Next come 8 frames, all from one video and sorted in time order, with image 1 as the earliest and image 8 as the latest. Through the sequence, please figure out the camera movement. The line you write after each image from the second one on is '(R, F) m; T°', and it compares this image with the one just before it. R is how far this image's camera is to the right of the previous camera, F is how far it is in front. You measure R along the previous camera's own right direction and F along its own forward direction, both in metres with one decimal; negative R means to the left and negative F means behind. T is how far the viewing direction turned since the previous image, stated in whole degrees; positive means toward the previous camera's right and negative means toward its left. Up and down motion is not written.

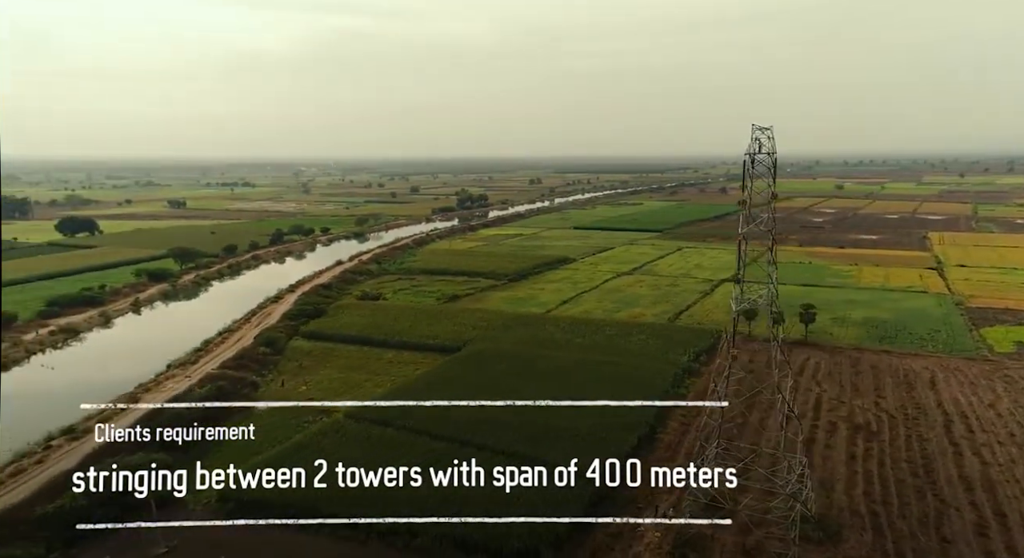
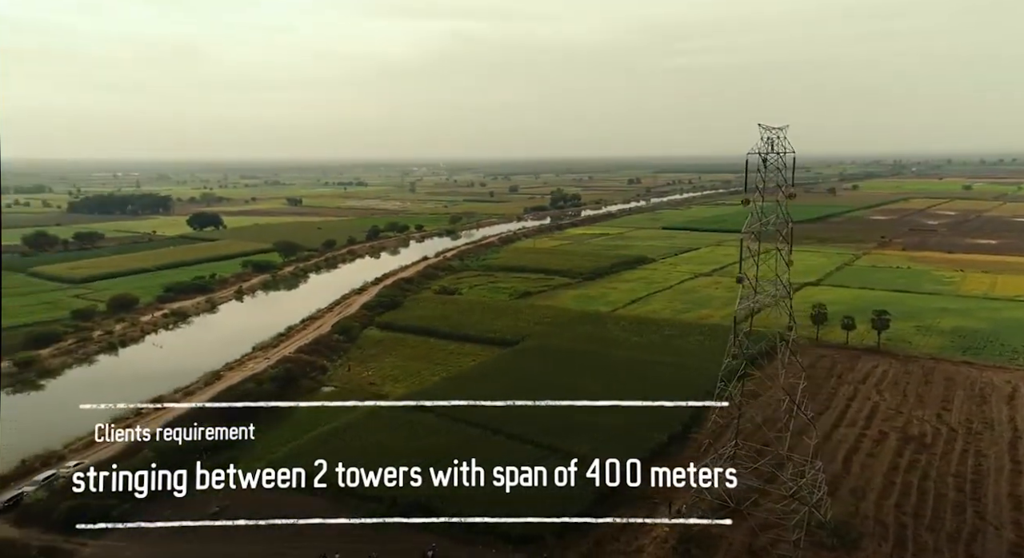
(+2.5, -0.6) m; -9°
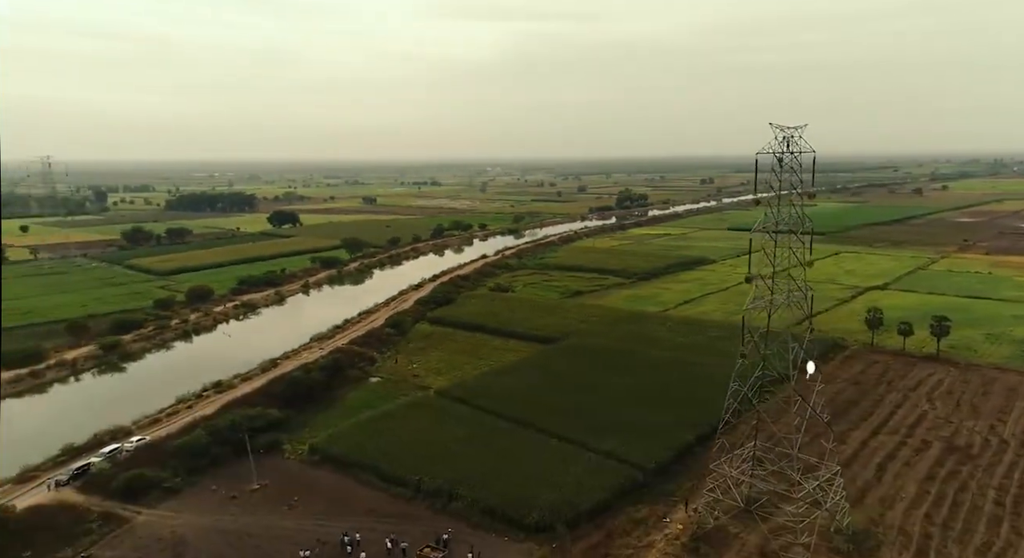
(+1.5, -0.4) m; -6°
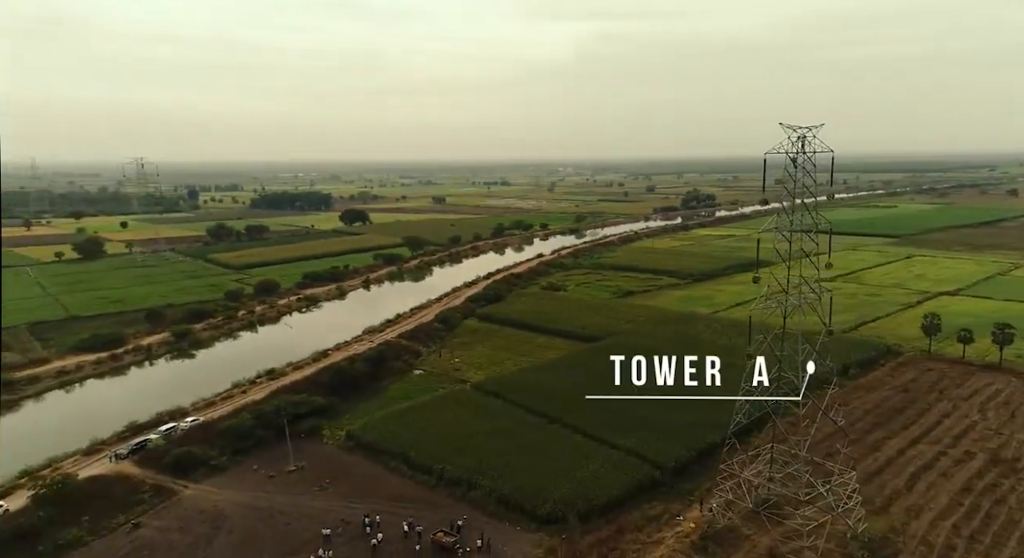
(+1.5, -0.4) m; -6°
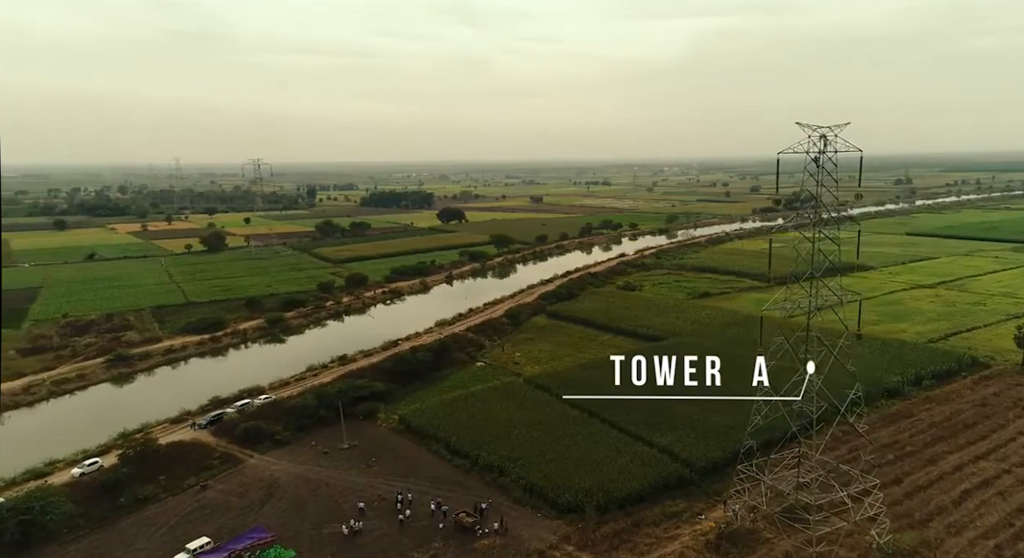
(+2.2, -0.5) m; -9°
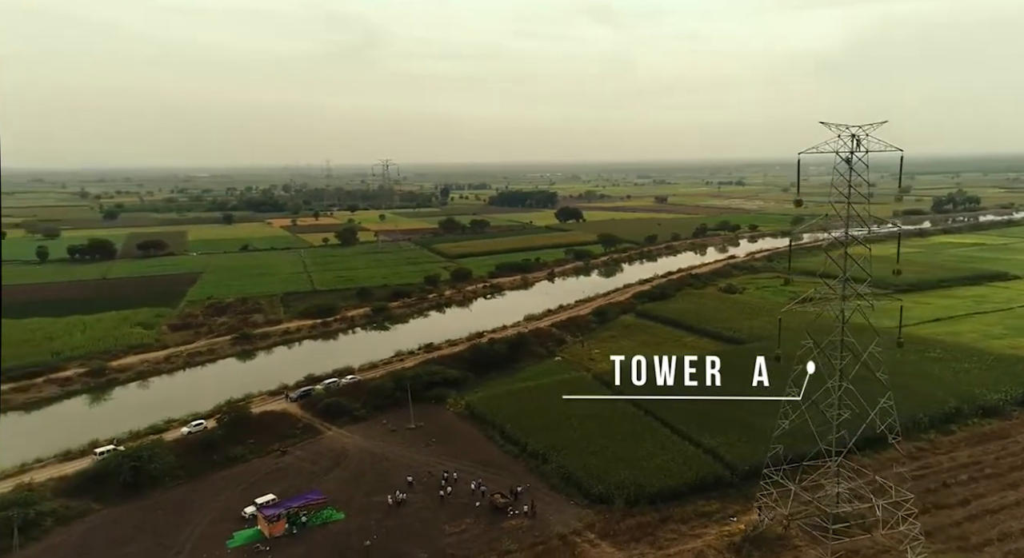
(+2.6, -0.5) m; -11°
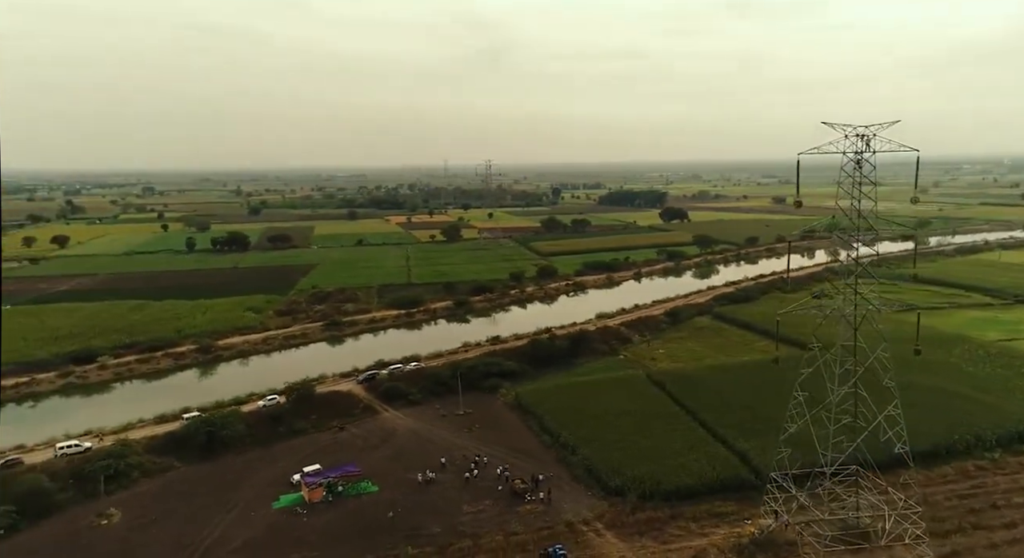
(+2.7, -0.5) m; -10°
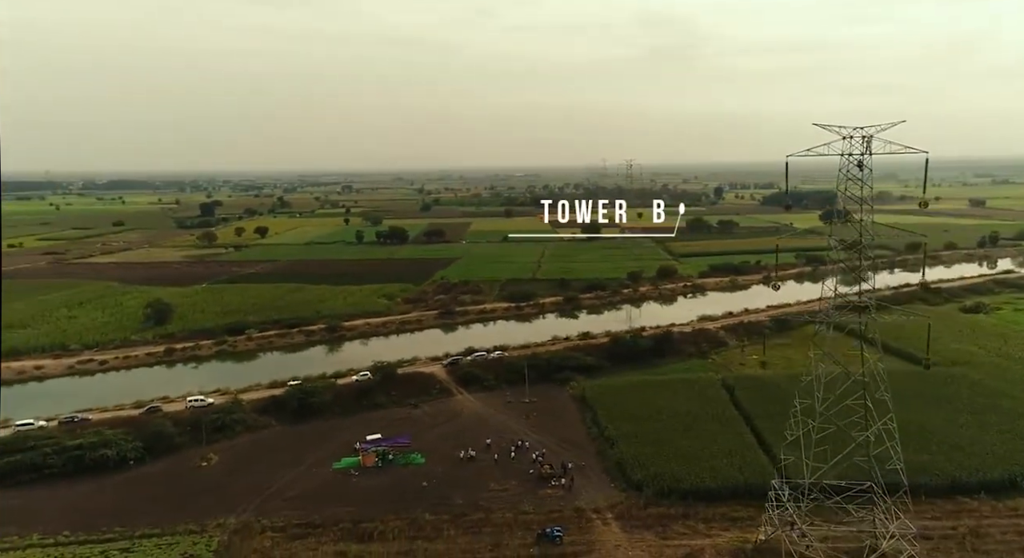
(+3.9, -0.4) m; -14°
